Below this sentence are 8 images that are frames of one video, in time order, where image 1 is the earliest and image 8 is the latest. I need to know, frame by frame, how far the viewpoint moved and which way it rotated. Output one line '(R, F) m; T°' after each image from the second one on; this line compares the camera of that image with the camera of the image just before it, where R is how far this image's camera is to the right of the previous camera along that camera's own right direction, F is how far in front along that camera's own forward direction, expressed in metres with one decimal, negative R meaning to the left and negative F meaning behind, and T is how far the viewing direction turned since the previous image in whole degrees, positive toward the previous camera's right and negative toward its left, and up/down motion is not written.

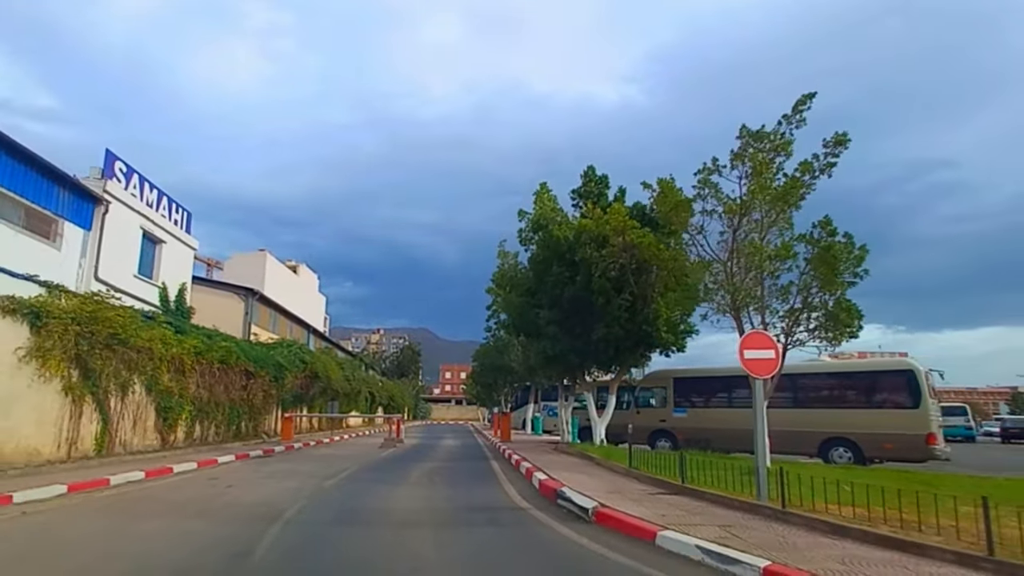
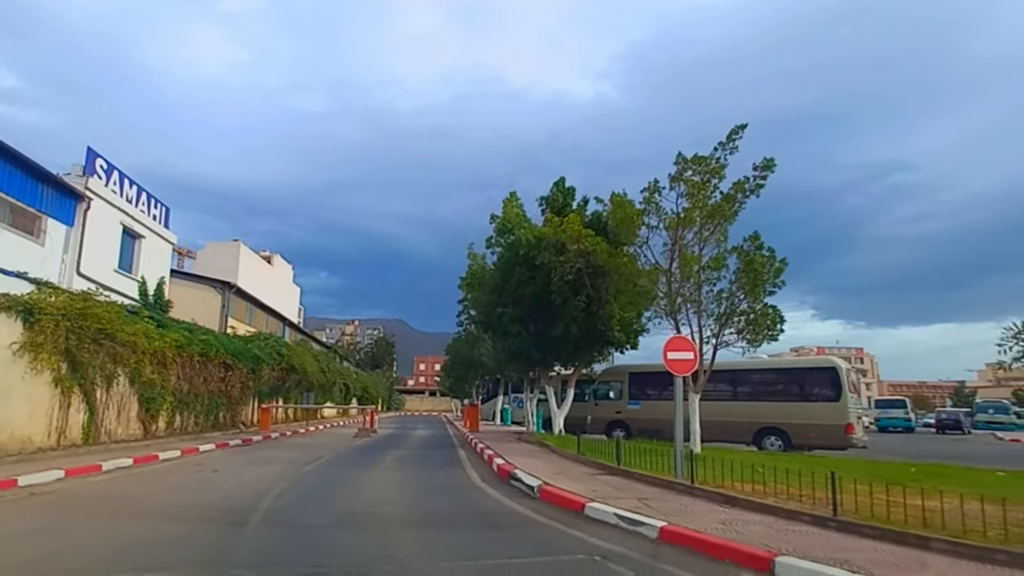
(+0.3, -1.5) m; +2°
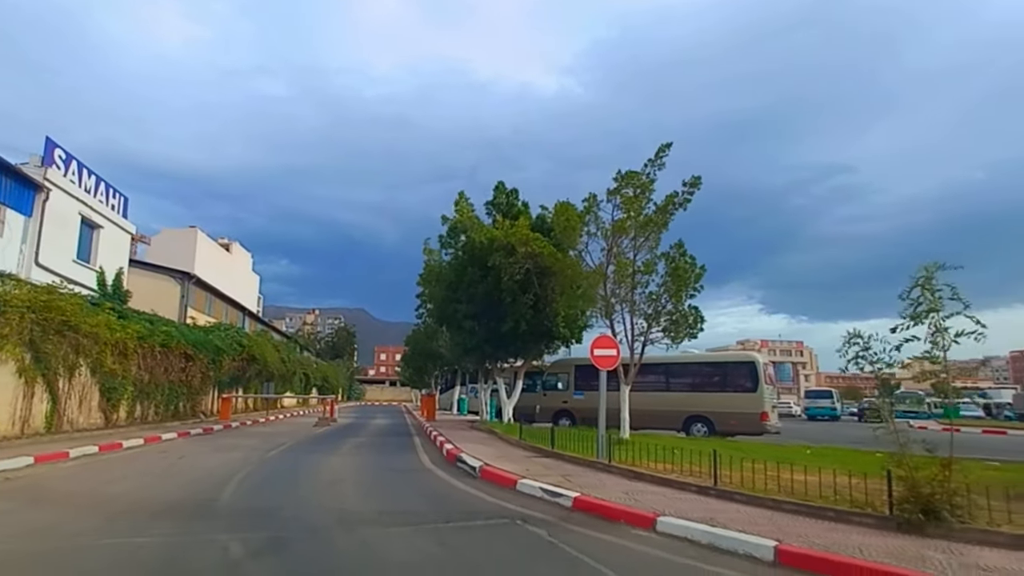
(+0.3, -1.4) m; +3°
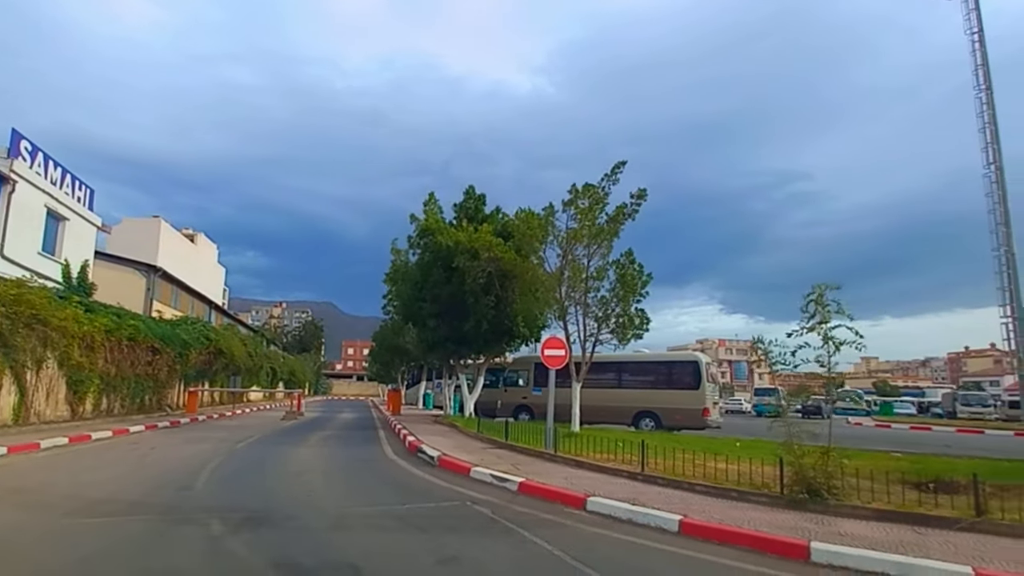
(+0.3, -1.1) m; +3°
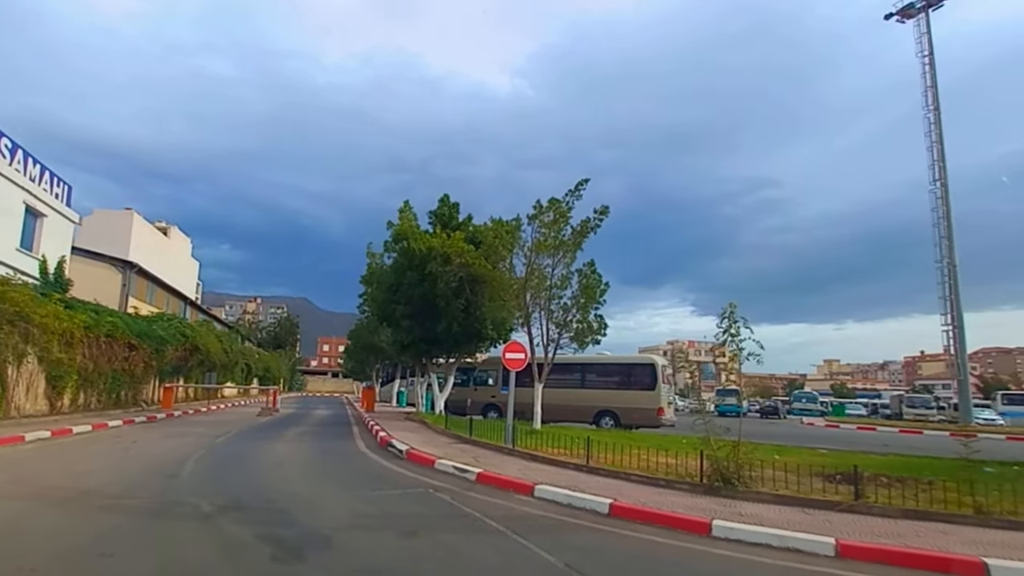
(+0.3, -1.2) m; +2°
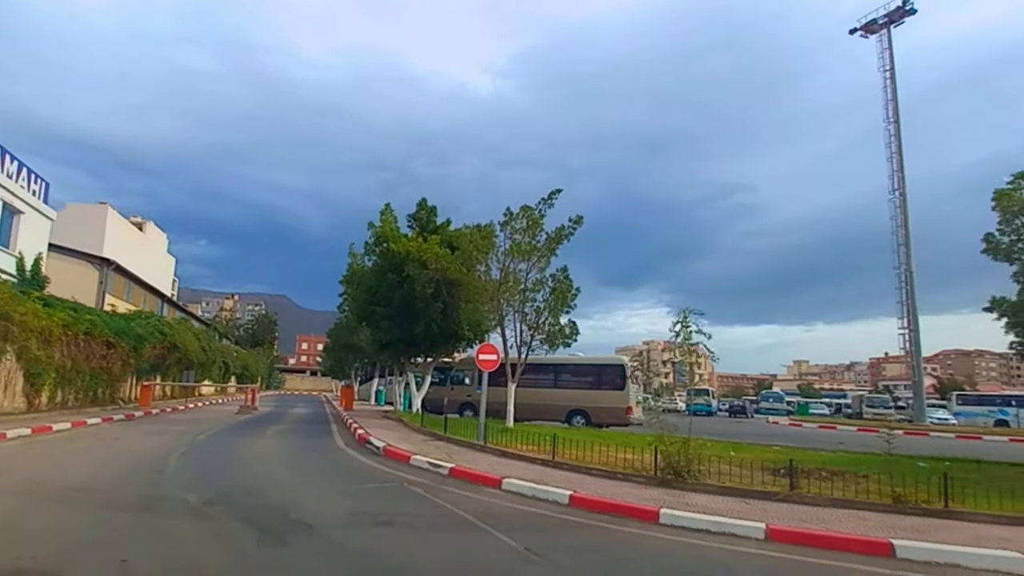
(+0.2, -0.8) m; +2°
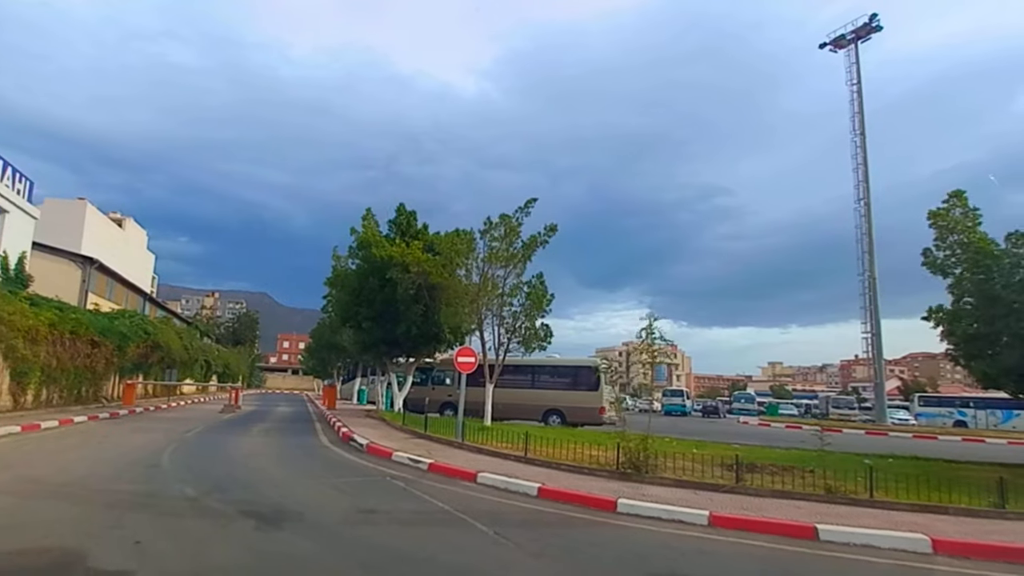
(+0.2, -0.9) m; +2°
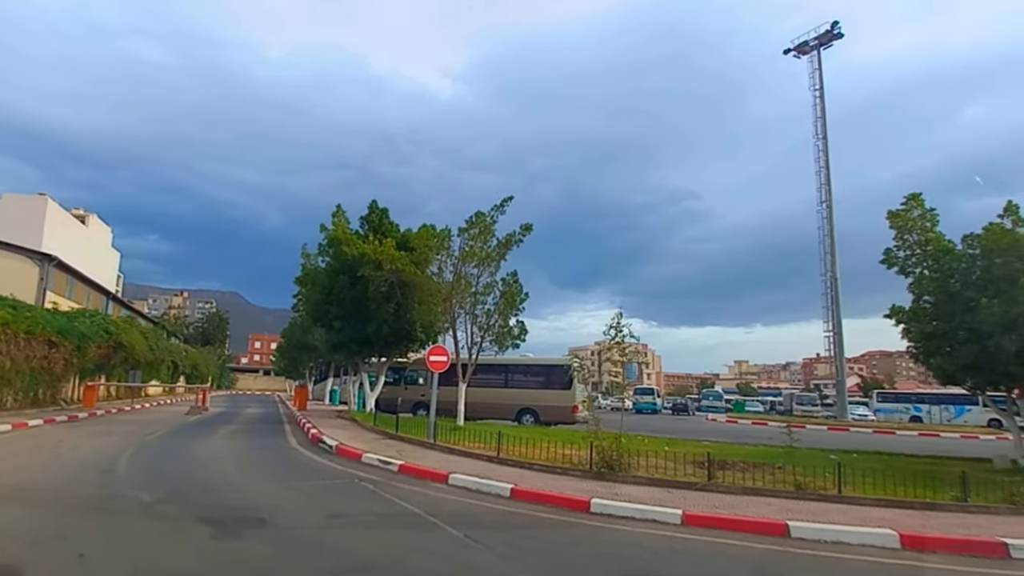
(+0.1, +0.2) m; +2°
